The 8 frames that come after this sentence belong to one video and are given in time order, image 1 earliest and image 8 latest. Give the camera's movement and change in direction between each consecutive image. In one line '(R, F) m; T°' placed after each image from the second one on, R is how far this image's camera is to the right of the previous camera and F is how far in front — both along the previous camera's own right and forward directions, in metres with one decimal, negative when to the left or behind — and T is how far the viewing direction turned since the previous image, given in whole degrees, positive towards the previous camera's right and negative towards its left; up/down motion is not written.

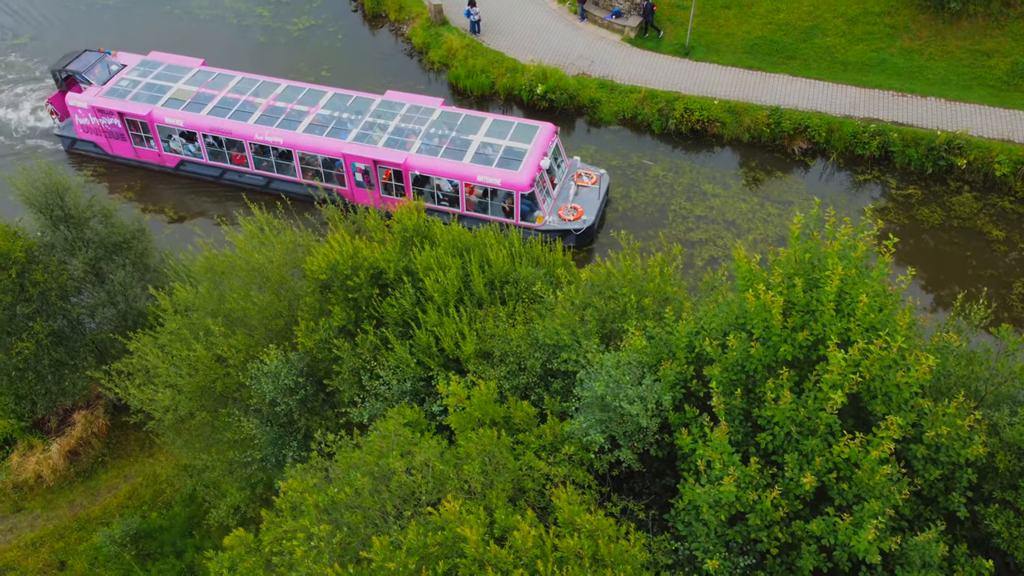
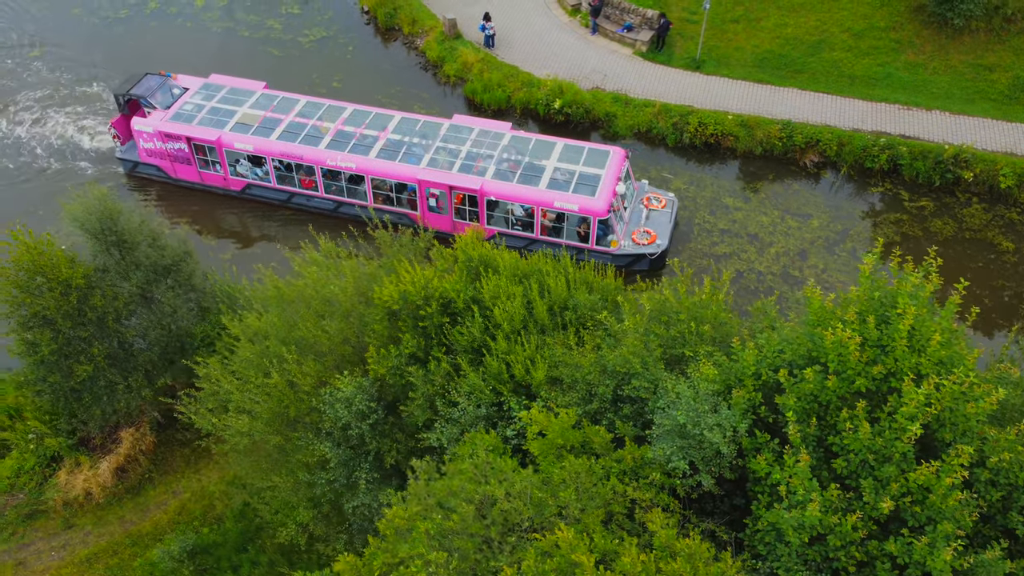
(-1.6, -0.7) m; +1°
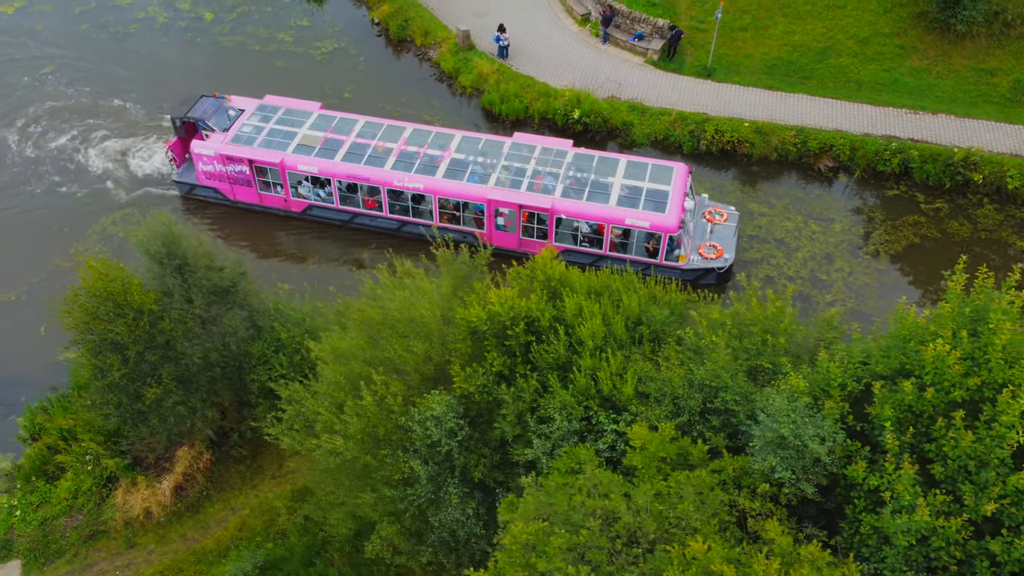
(-2.2, -0.6) m; +2°
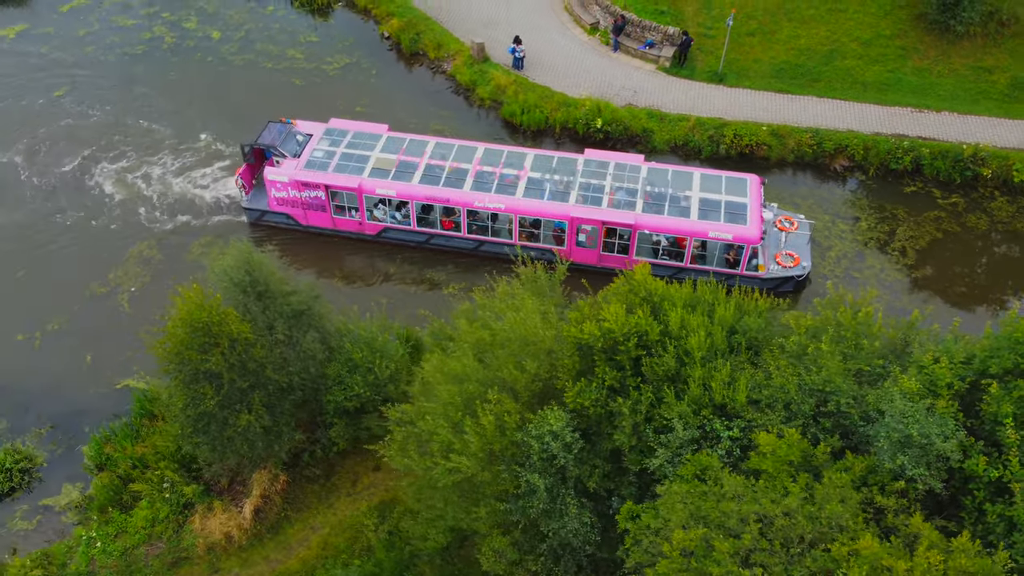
(-3.1, -0.7) m; +3°
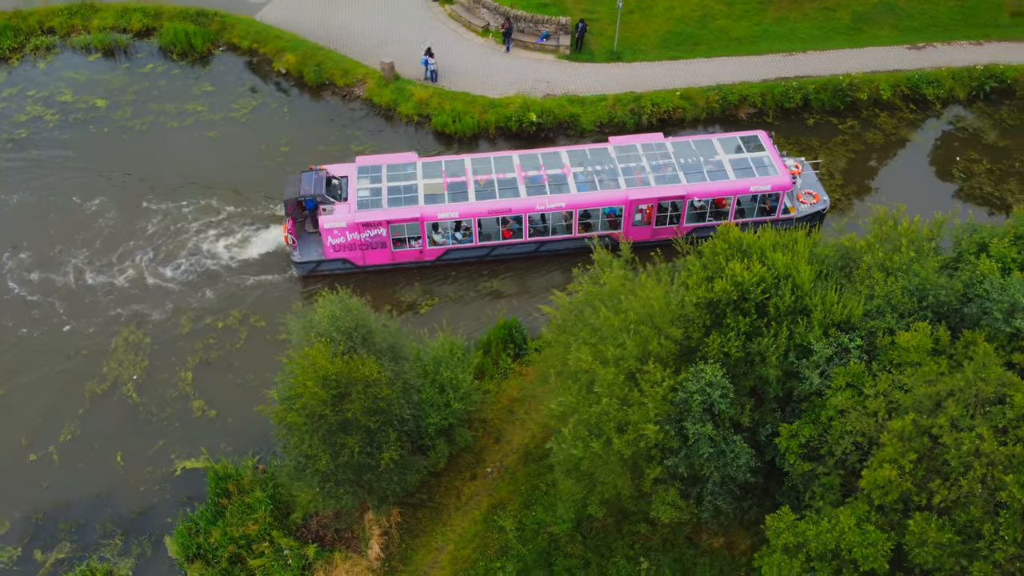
(-7.4, -0.9) m; +12°
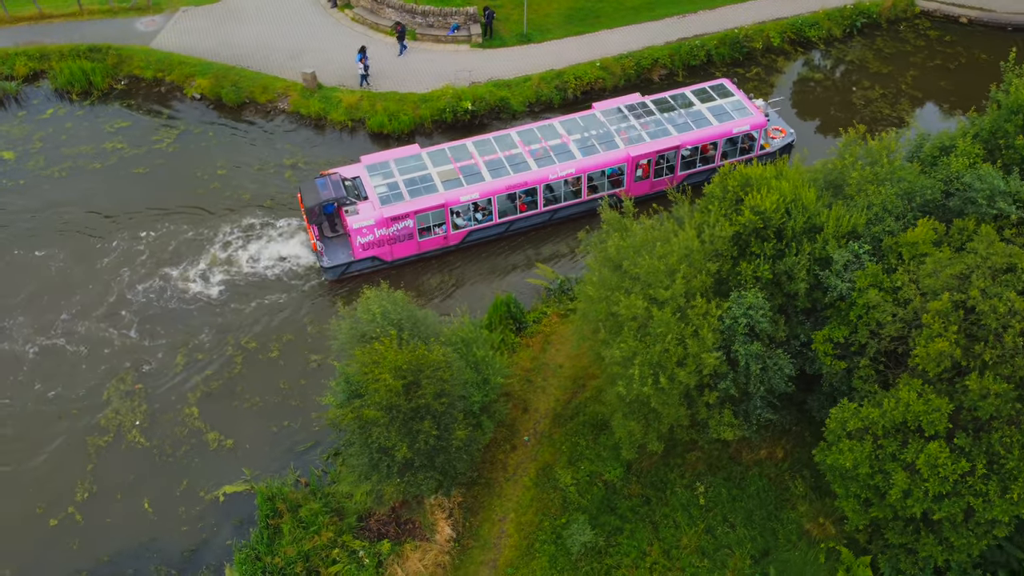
(-4.8, -0.8) m; +9°
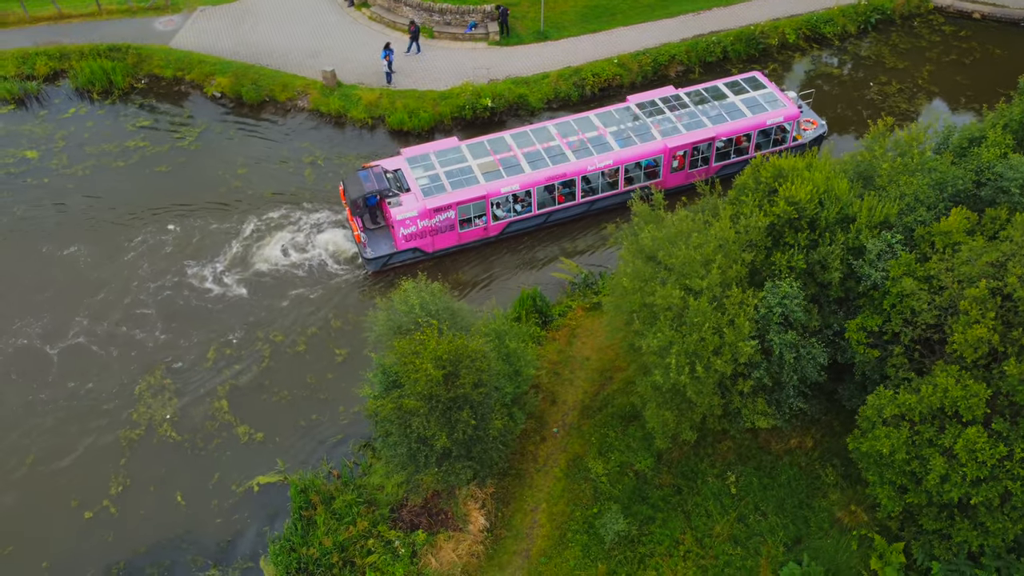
(-1.0, -0.2) m; 0°
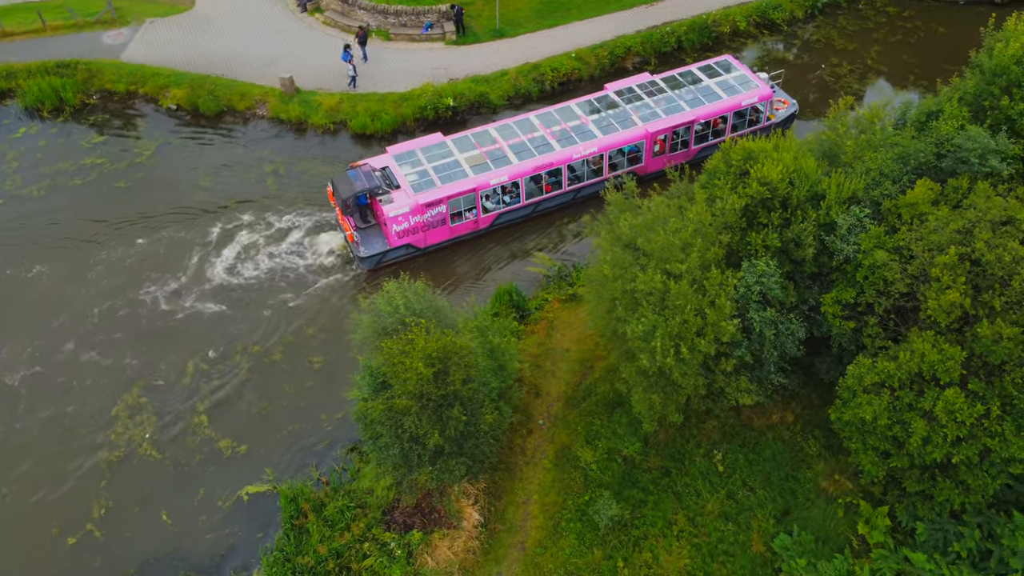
(-0.7, -0.1) m; +3°
